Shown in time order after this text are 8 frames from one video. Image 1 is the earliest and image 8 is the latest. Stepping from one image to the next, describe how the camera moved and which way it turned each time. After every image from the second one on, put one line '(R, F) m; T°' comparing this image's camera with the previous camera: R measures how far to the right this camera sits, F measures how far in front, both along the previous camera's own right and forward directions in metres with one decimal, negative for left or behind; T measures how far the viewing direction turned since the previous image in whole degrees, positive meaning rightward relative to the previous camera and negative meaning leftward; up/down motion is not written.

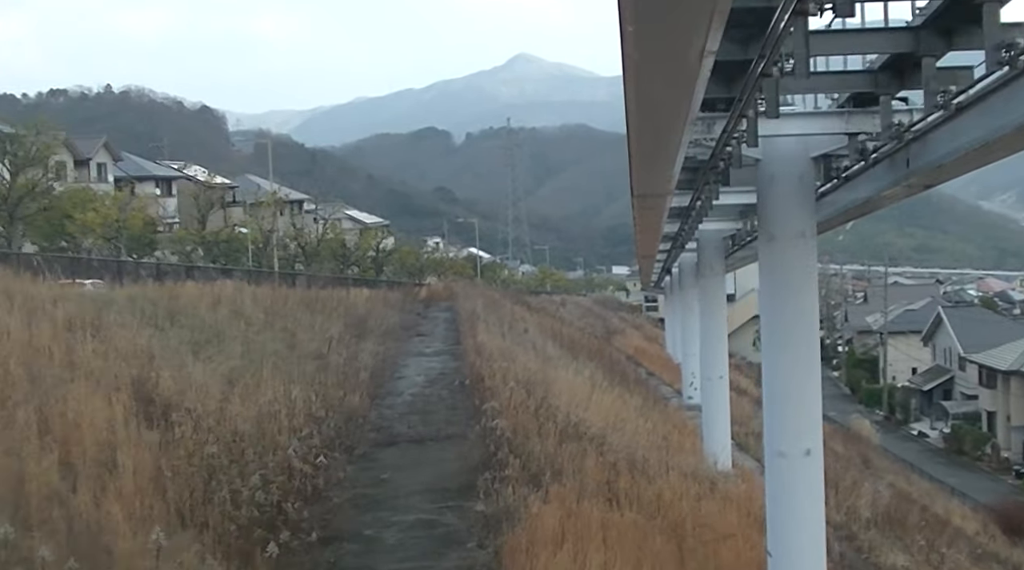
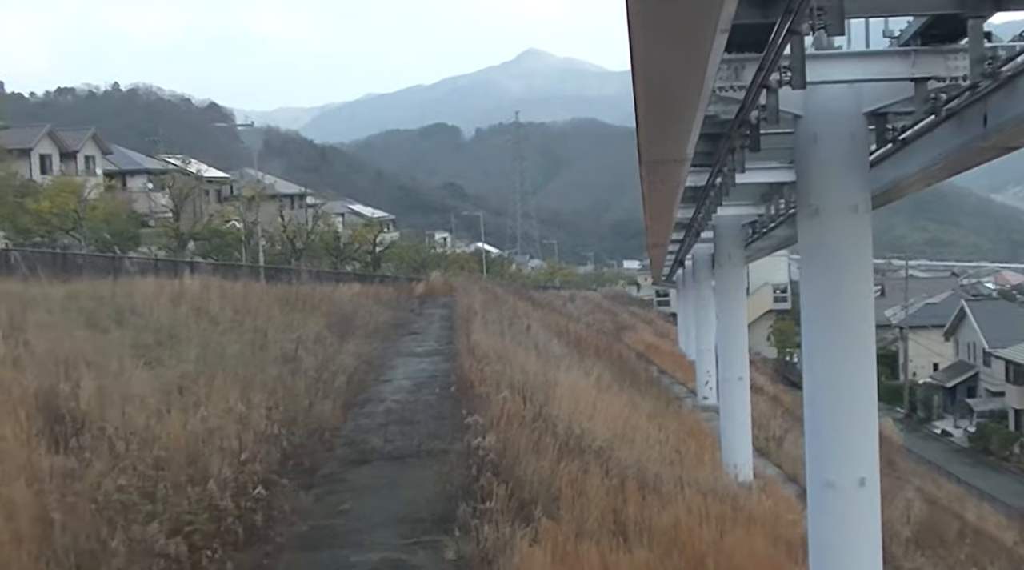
(+0.2, +1.4) m; -1°
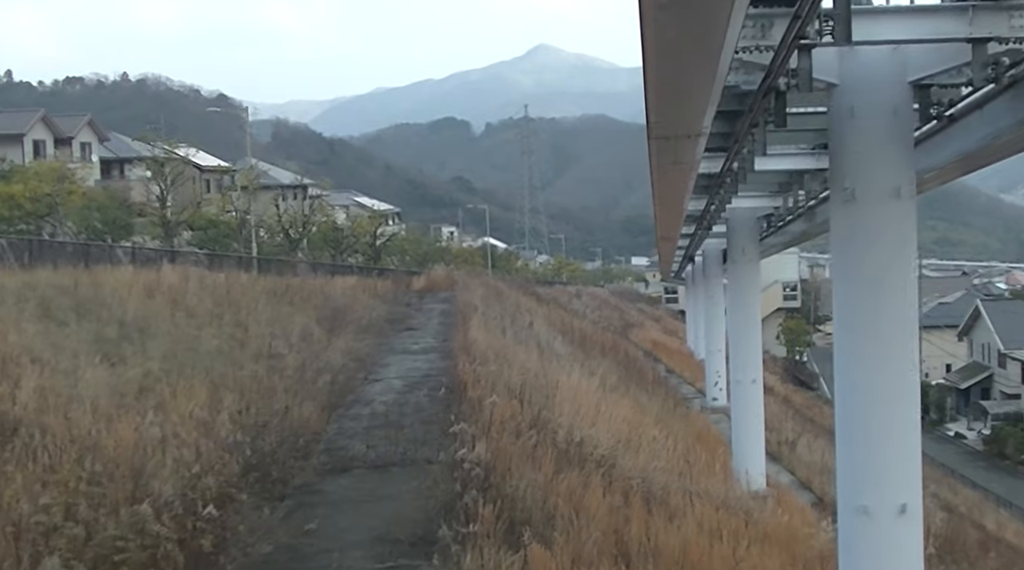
(+0.1, +0.8) m; -1°
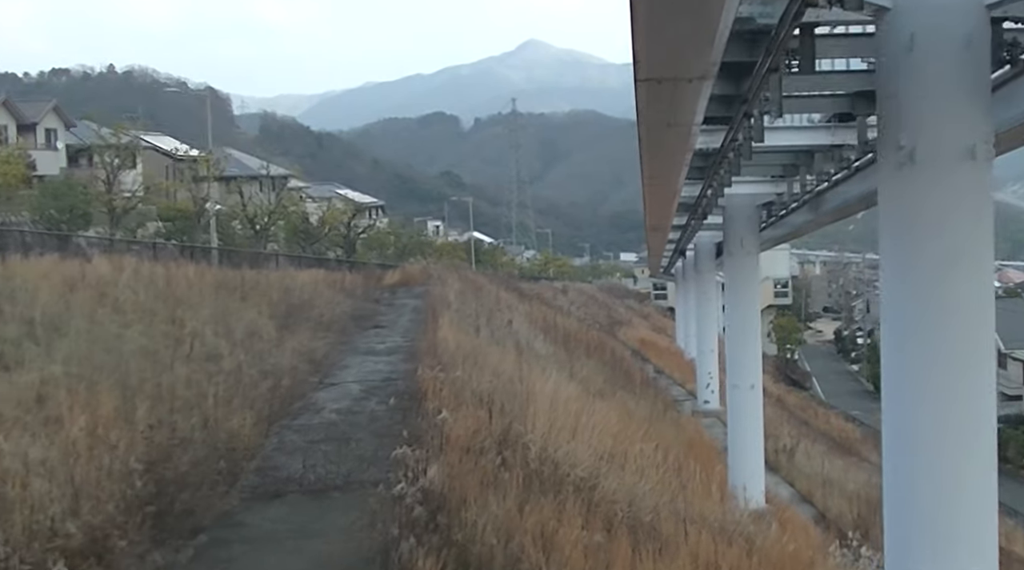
(+0.2, +1.2) m; +1°
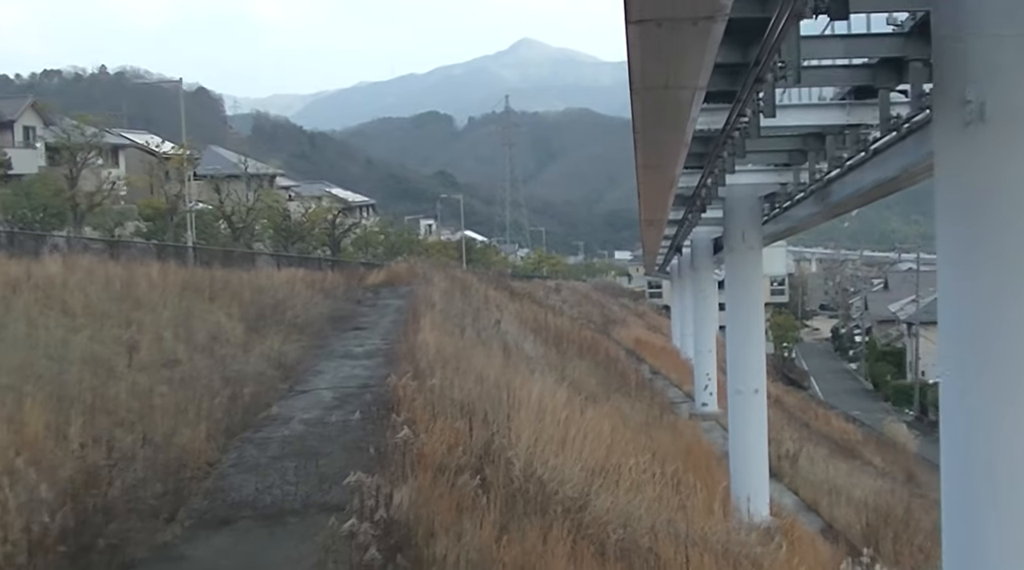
(+0.1, +0.8) m; 0°
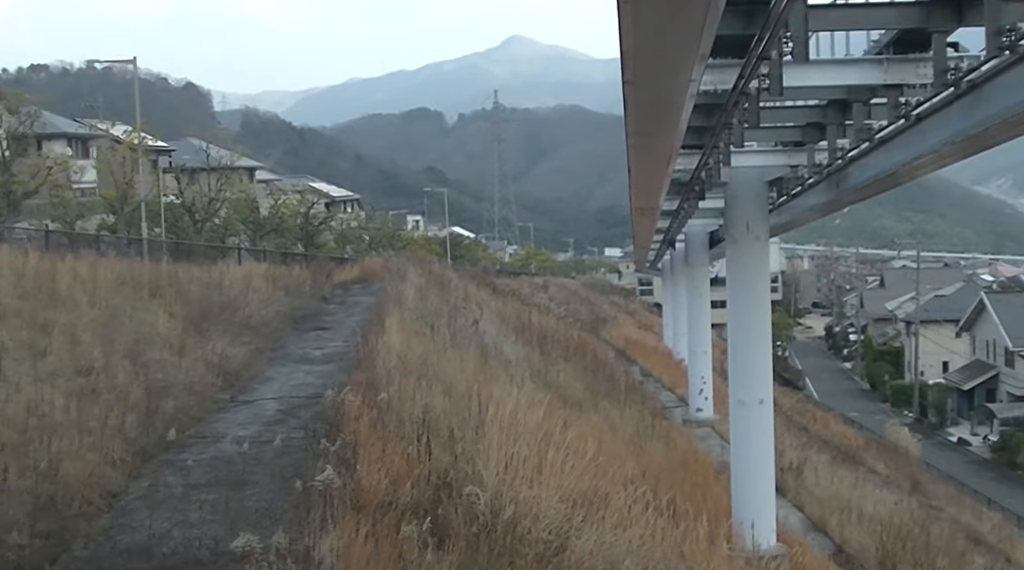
(+0.2, +1.2) m; +1°
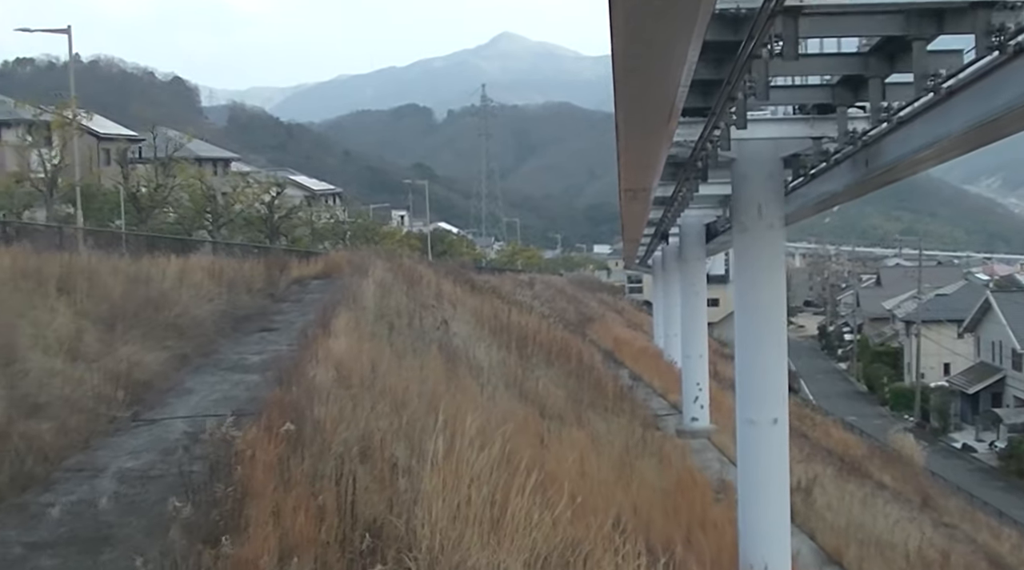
(+0.2, +1.5) m; +1°
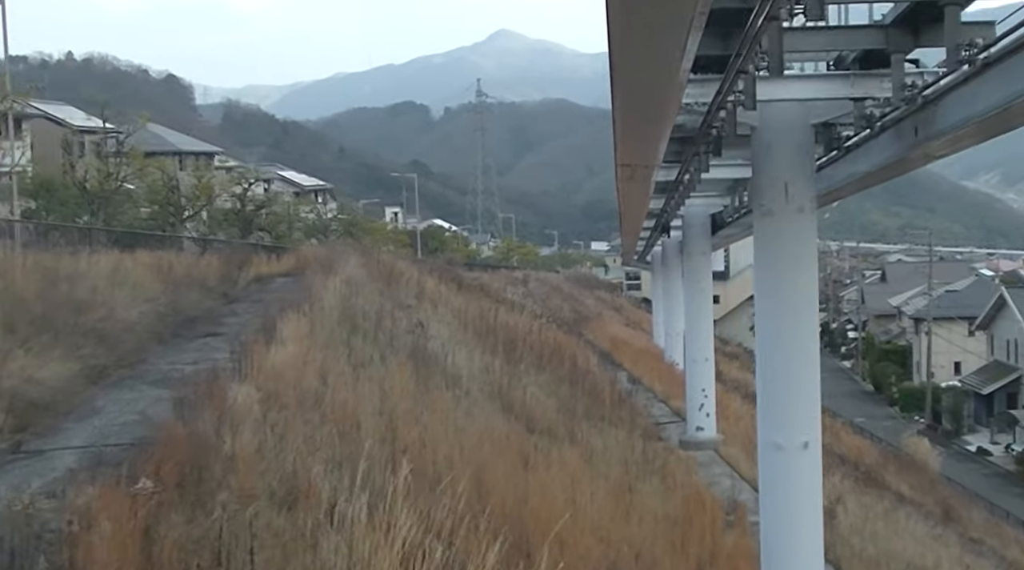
(+0.2, +1.4) m; 0°
